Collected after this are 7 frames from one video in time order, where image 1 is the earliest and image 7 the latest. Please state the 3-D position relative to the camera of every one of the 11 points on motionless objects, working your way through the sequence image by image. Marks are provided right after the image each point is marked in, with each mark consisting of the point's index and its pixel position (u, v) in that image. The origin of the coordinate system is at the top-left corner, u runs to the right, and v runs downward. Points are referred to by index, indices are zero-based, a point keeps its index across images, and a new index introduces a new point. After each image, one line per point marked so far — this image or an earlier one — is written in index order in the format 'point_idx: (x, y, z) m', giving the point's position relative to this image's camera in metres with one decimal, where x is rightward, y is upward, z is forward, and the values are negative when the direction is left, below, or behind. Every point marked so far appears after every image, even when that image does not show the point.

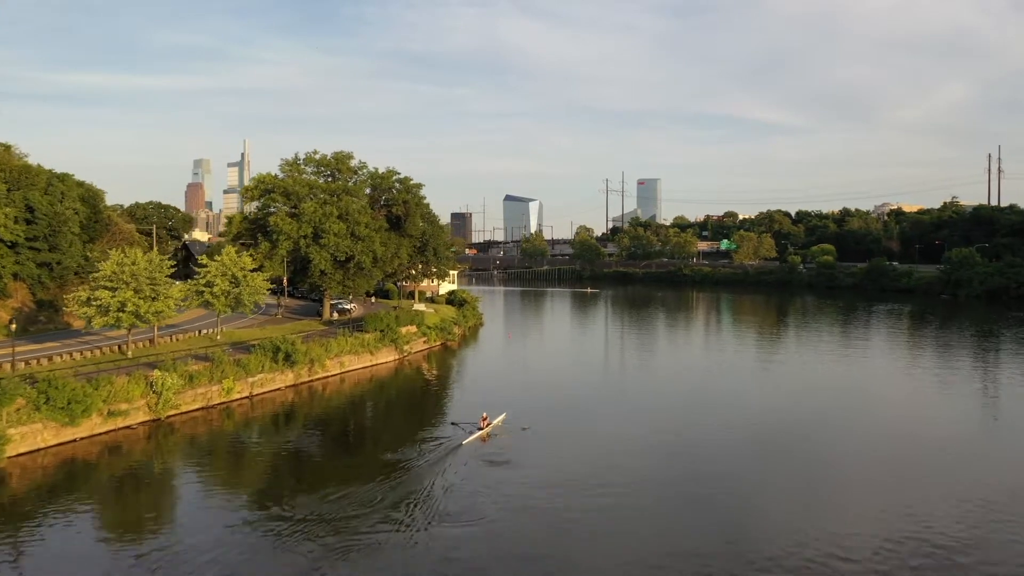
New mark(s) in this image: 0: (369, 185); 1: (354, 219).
0: (-3.7, +2.6, +18.8) m
1: (-3.7, +1.6, +17.3) m
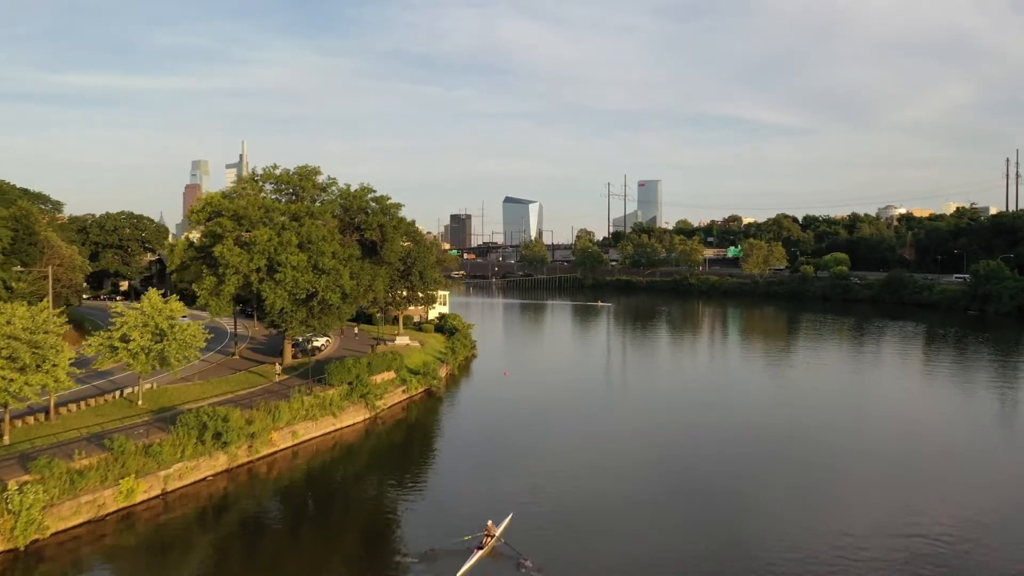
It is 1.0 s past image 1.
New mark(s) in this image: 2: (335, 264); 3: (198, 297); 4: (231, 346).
0: (-3.8, +1.7, +16.0) m
1: (-3.8, +0.8, +14.5) m
2: (-3.5, +0.5, +14.5) m
3: (-6.1, -0.2, +14.2) m
4: (-7.1, -1.5, +18.2) m
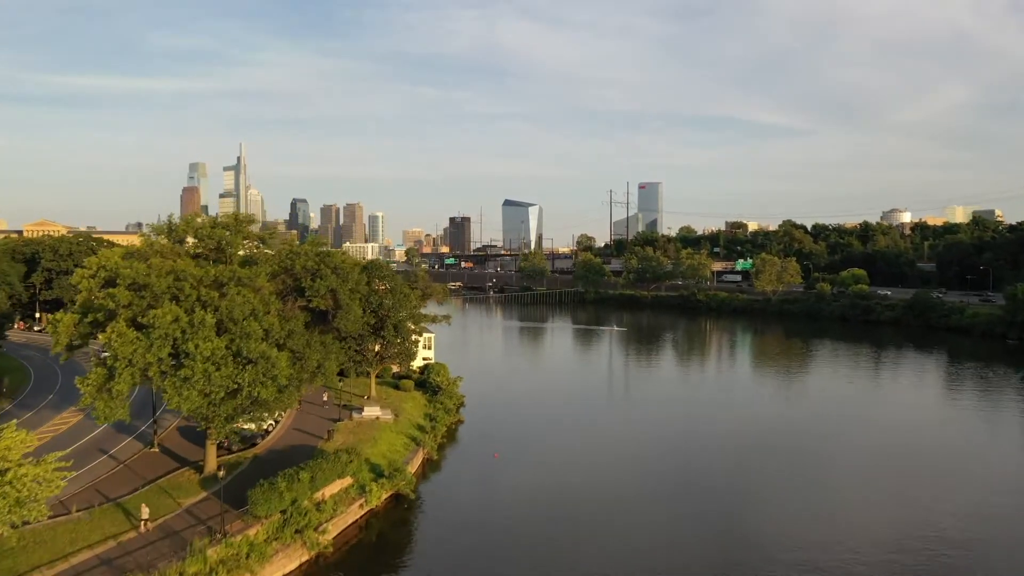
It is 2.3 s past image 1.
0: (-4.0, +0.3, +12.5) m
1: (-4.0, -0.6, +10.9) m
2: (-3.7, -0.9, +11.0) m
3: (-6.3, -1.6, +10.7) m
4: (-7.3, -2.9, +14.7) m
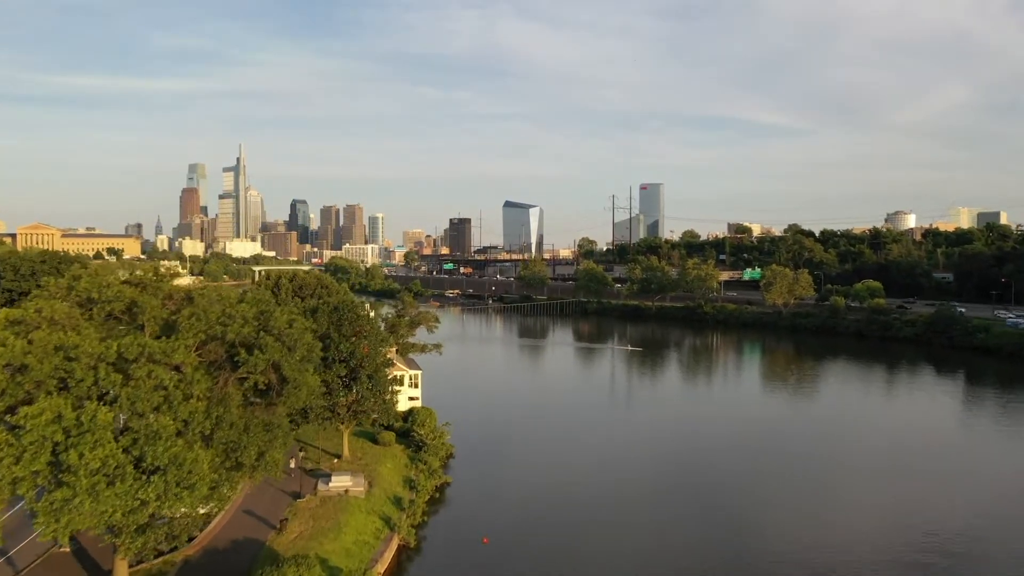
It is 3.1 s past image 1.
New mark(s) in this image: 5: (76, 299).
0: (-4.2, -0.6, +10.0) m
1: (-4.1, -1.6, +8.4) m
2: (-3.9, -1.9, +8.5) m
3: (-6.5, -2.5, +8.2) m
4: (-7.4, -3.8, +12.2) m
5: (-5.7, -0.2, +9.7) m
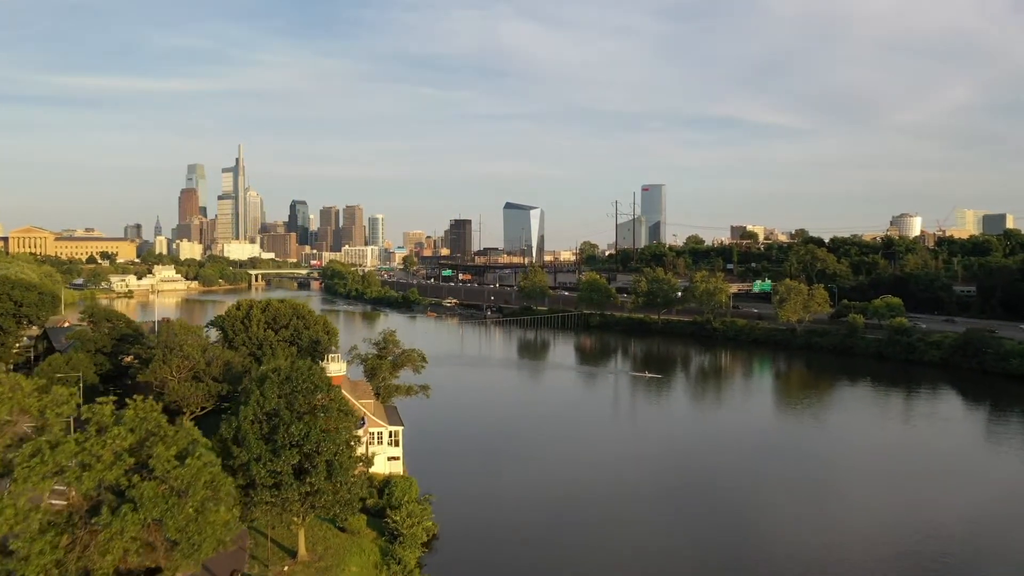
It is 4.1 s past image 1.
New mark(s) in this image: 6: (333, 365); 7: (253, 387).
0: (-4.3, -1.8, +7.0) m
1: (-4.3, -2.7, +5.5) m
2: (-4.0, -3.0, +5.5) m
3: (-6.6, -3.7, +5.2) m
4: (-7.5, -5.0, +9.2) m
5: (-5.9, -1.3, +6.7) m
6: (-4.4, -1.9, +17.8) m
7: (-4.6, -1.8, +13.0) m
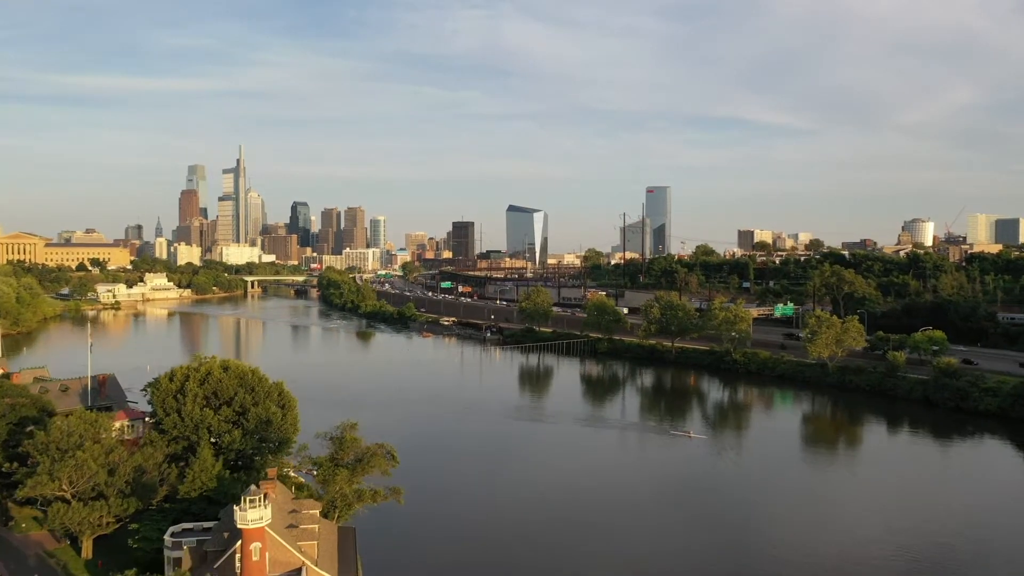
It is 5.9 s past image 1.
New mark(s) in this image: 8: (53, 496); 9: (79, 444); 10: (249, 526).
0: (-4.5, -3.8, +2.0) m
1: (-4.5, -4.7, +0.4) m
2: (-4.2, -5.0, +0.5) m
3: (-6.8, -5.7, +0.2) m
4: (-7.7, -7.0, +4.2) m
5: (-6.1, -3.3, +1.7) m
6: (-4.6, -3.9, +12.7) m
7: (-4.8, -3.8, +8.0) m
8: (-10.3, -4.7, +16.3) m
9: (-10.4, -3.7, +17.4) m
10: (-4.6, -4.1, +12.7) m
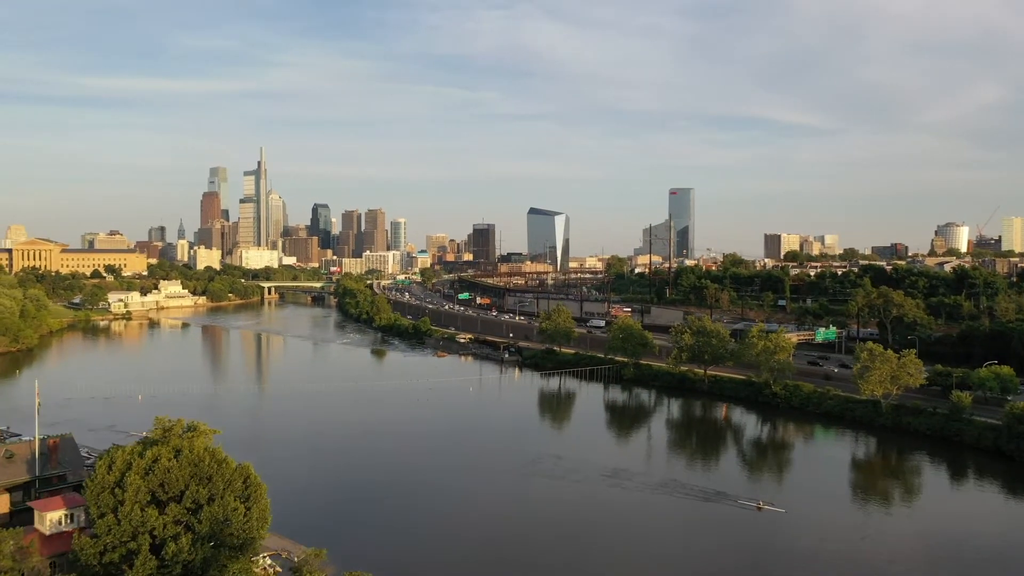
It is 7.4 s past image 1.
0: (-4.8, -5.5, -2.1) m
1: (-4.8, -6.4, -3.6) m
2: (-4.5, -6.7, -3.6) m
3: (-7.1, -7.3, -3.8) m
4: (-7.9, -8.7, +0.2) m
5: (-6.3, -5.0, -2.3) m
6: (-4.5, -5.6, +8.7) m
7: (-4.9, -5.4, +3.9) m
8: (-10.2, -6.3, +12.4) m
9: (-10.2, -5.4, +13.5) m
10: (-4.5, -5.8, +8.6) m
